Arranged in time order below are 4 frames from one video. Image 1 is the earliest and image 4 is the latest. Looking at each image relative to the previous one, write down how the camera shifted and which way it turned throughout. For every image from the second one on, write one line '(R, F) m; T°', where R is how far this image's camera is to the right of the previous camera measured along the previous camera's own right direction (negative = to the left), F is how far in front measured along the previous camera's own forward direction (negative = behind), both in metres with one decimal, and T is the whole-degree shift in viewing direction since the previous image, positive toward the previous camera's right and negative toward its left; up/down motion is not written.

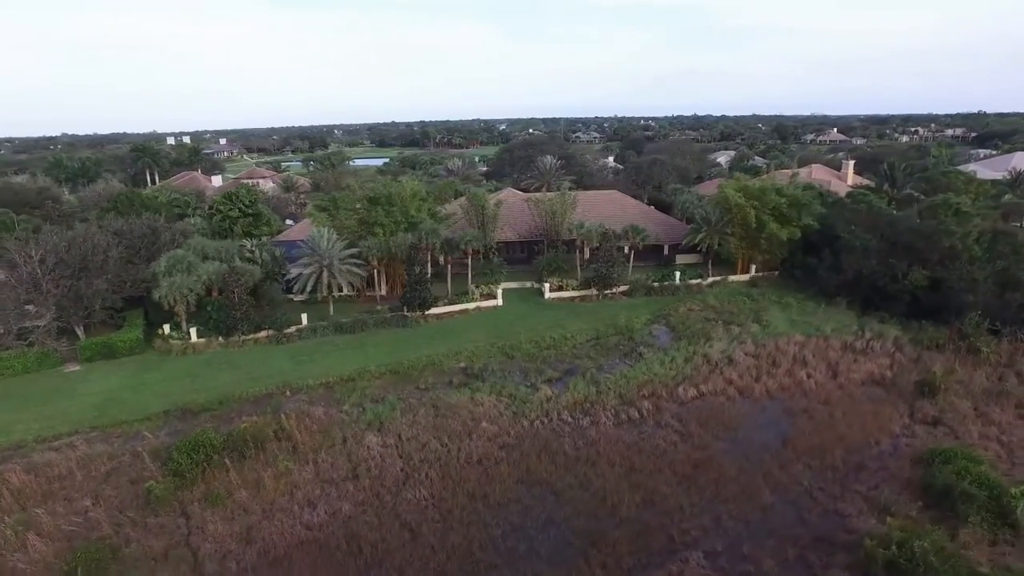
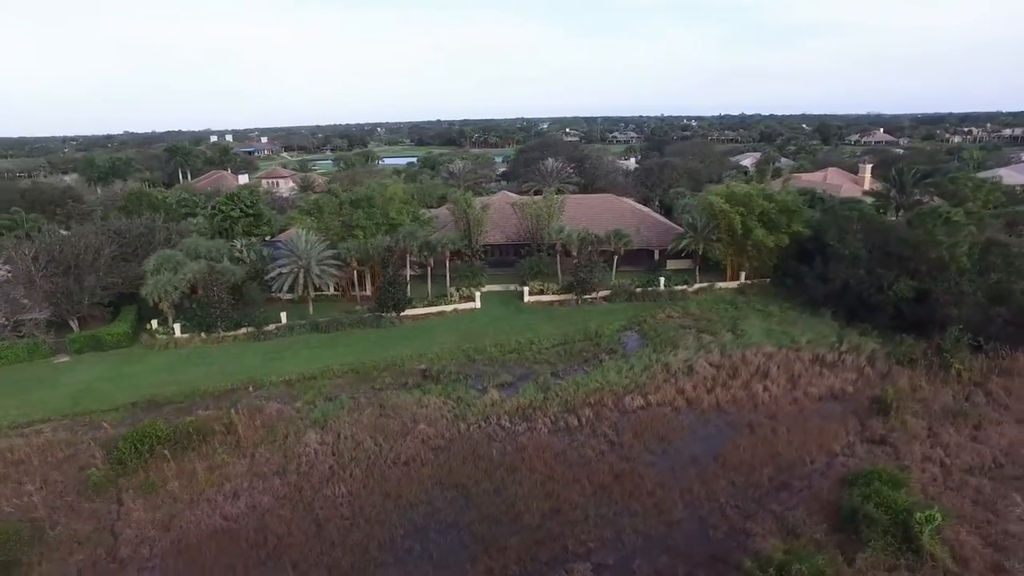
(+3.8, -0.2) m; -4°
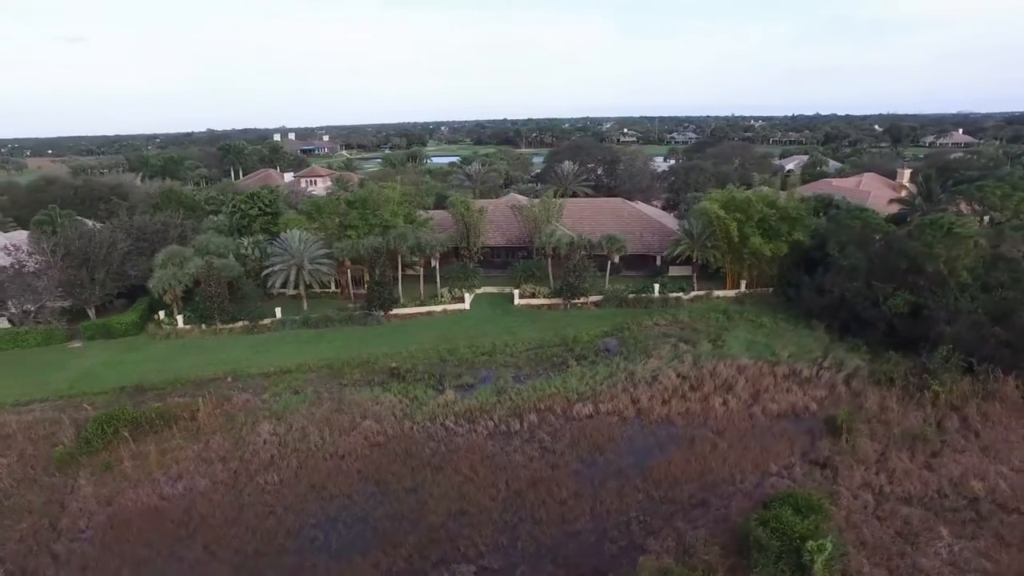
(+4.4, -0.1) m; -6°
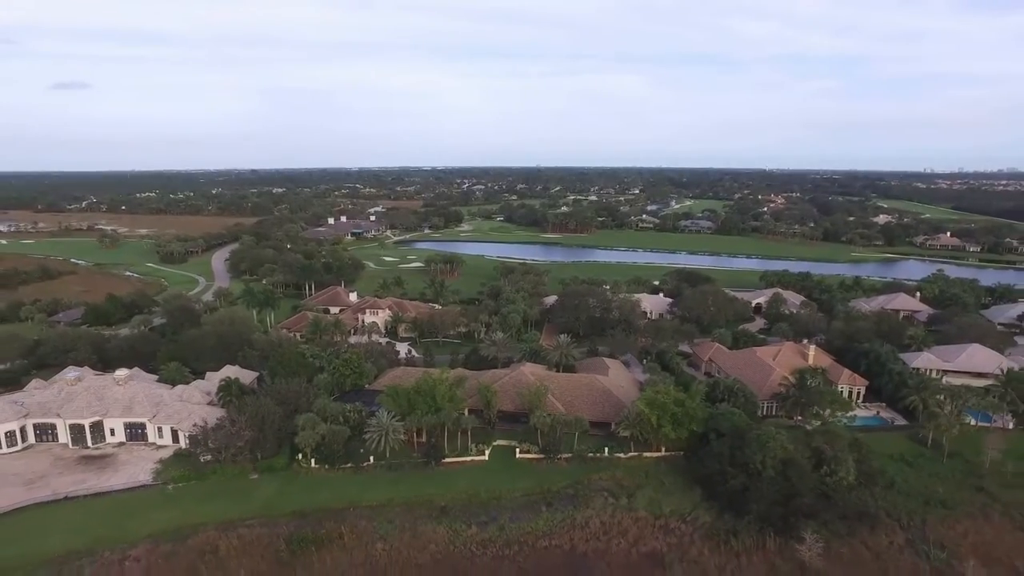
(+17.7, -6.3) m; -21°
